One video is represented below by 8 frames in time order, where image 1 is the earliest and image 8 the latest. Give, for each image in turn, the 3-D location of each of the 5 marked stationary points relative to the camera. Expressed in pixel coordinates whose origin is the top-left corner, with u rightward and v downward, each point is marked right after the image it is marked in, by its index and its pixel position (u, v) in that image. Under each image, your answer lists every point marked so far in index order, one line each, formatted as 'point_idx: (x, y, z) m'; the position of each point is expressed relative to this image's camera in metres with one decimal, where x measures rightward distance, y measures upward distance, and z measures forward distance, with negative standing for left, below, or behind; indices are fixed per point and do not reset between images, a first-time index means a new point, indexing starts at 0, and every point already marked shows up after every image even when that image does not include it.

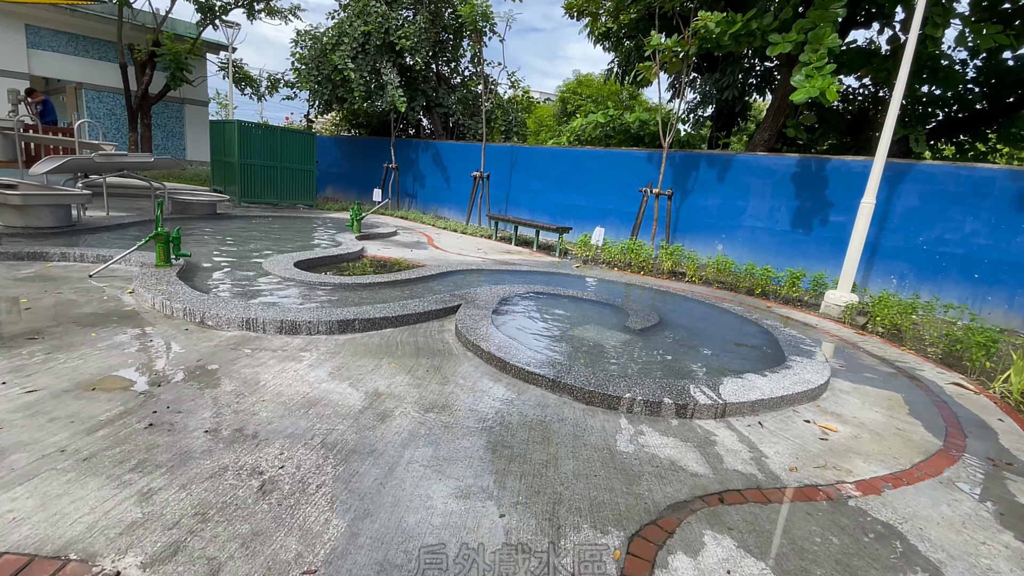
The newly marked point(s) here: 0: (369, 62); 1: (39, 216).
0: (-3.7, +5.8, +12.5) m
1: (-5.8, +0.9, +6.0) m
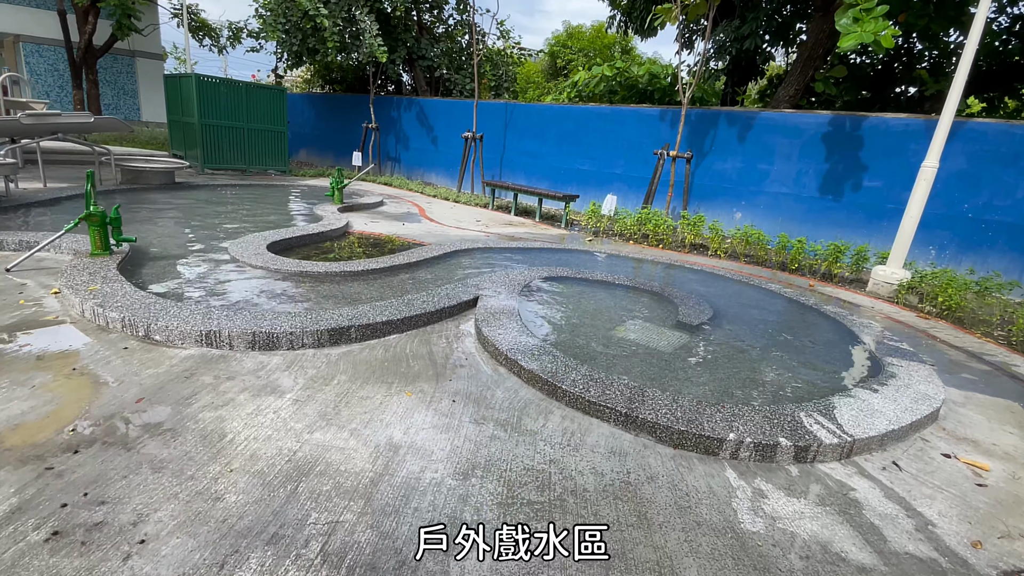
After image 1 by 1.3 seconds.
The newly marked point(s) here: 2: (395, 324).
0: (-3.8, +6.3, +11.1) m
1: (-5.7, +1.0, +4.9) m
2: (-0.8, -0.2, +3.2) m
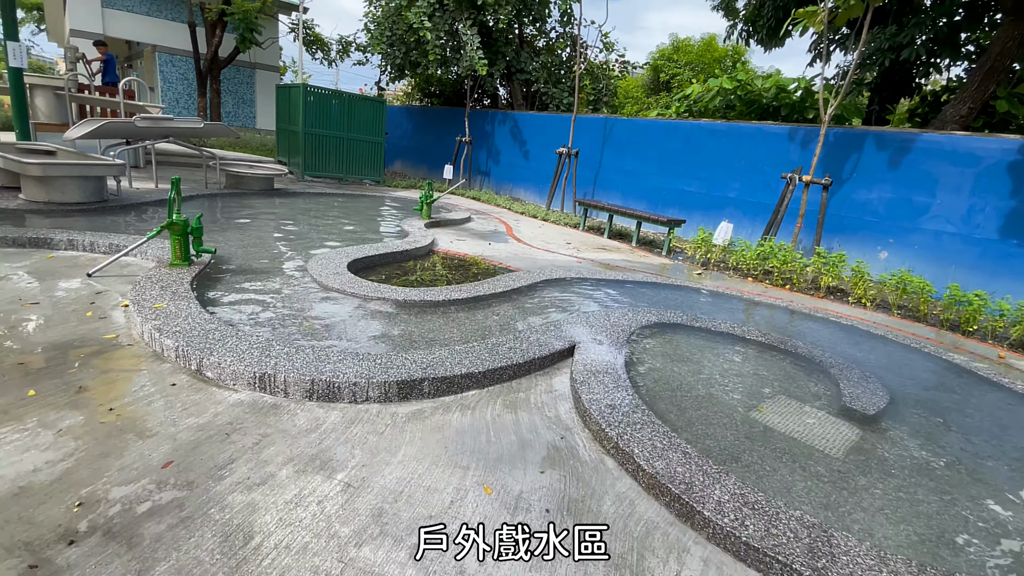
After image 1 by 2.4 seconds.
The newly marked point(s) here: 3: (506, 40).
0: (-1.5, +6.0, +11.0) m
1: (-4.7, +1.0, +5.1) m
2: (-0.2, -0.5, +2.6) m
3: (-0.1, +6.0, +11.8) m
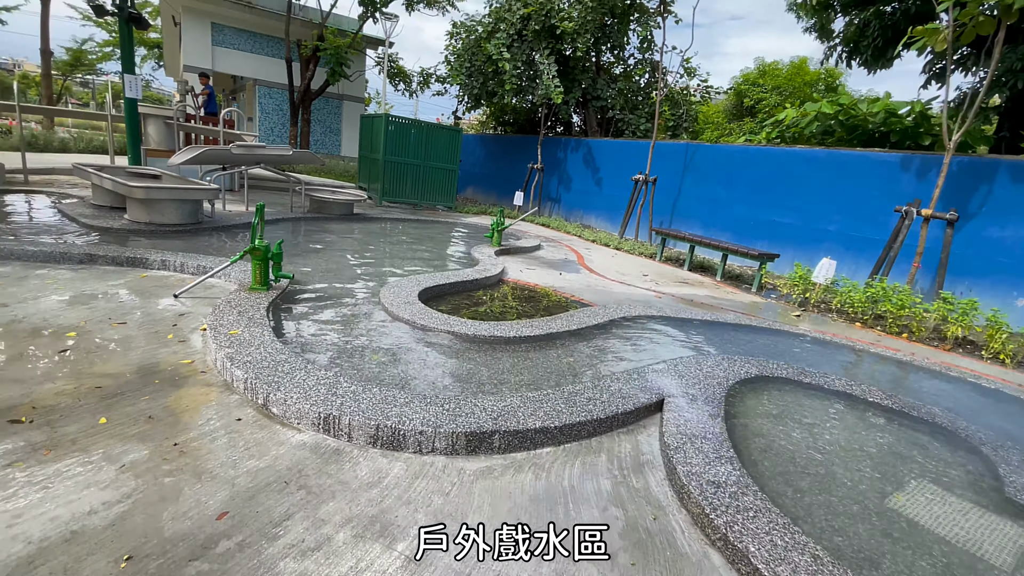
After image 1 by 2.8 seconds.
0: (+0.3, +5.4, +11.1) m
1: (-3.9, +0.8, +5.4) m
2: (+0.2, -0.7, +2.3) m
3: (+1.7, +5.3, +11.8) m
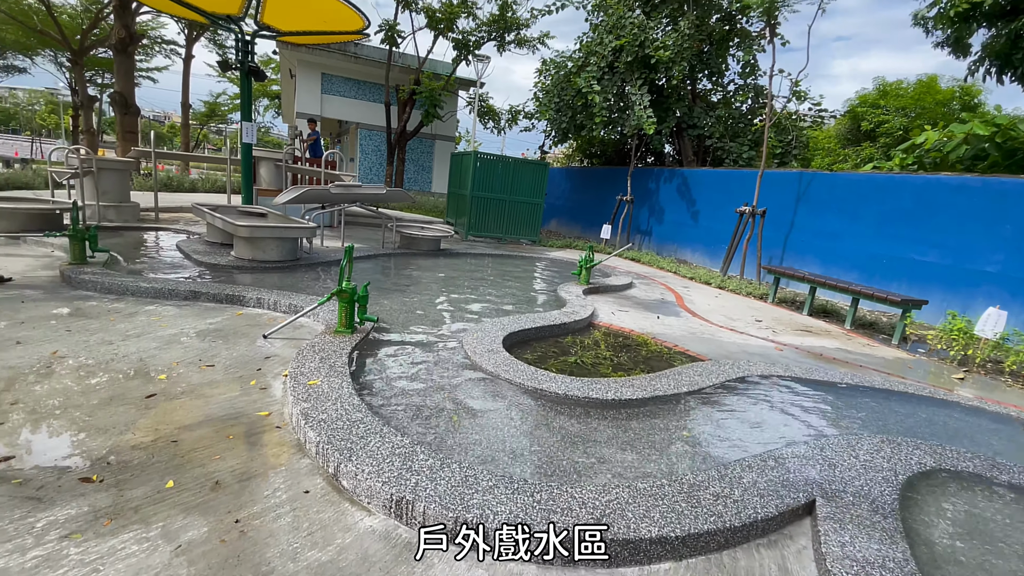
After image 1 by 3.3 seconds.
0: (+2.3, +4.6, +10.8) m
1: (-2.8, +0.4, +5.6) m
2: (+0.6, -0.9, +1.8) m
3: (+3.8, +4.4, +11.2) m
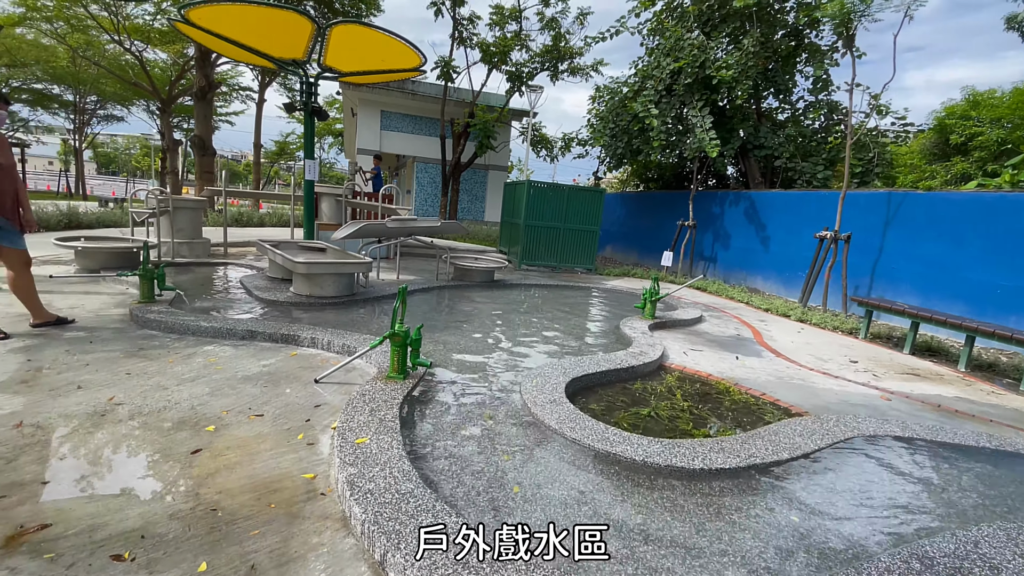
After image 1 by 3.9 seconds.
0: (+3.5, +3.9, +10.5) m
1: (-2.2, 0.0, +5.6) m
2: (+0.8, -1.1, +1.4) m
3: (+5.0, +3.7, +10.7) m
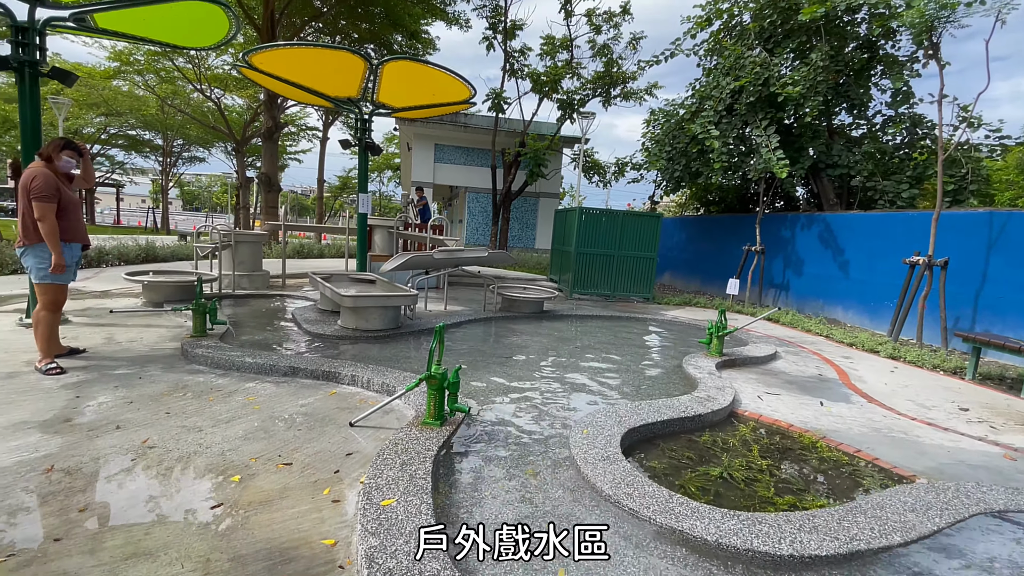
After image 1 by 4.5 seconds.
0: (+4.5, +3.3, +9.9) m
1: (-1.6, -0.3, +5.5) m
2: (+0.9, -1.3, +0.9) m
3: (+6.1, +3.1, +9.9) m
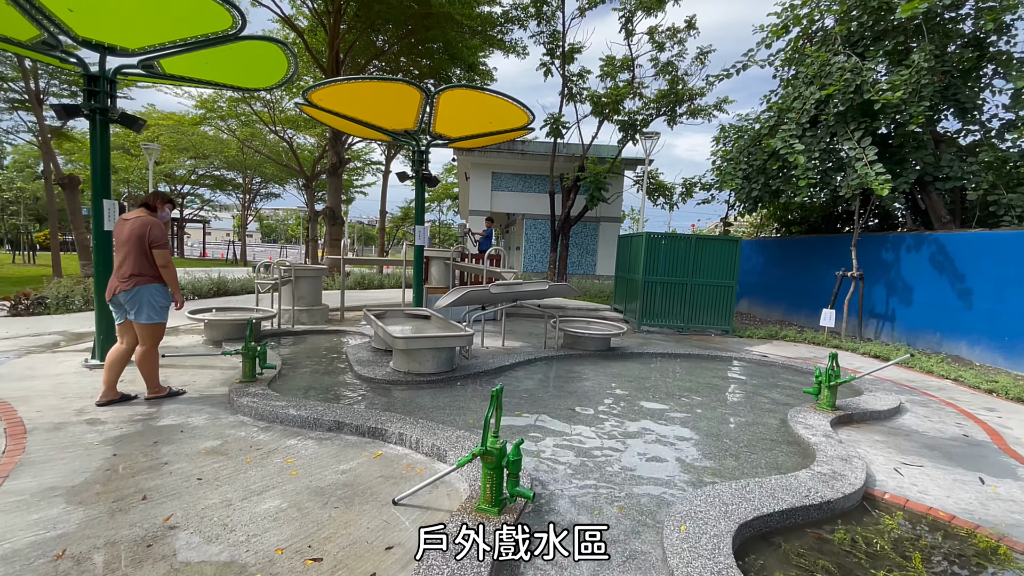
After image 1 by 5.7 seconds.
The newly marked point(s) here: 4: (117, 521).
0: (+5.7, +2.7, +8.9) m
1: (-0.9, -0.8, +5.1) m
2: (+1.0, -1.4, +0.2) m
3: (+7.2, +2.6, +8.8) m
4: (-2.0, -1.2, +2.5) m
